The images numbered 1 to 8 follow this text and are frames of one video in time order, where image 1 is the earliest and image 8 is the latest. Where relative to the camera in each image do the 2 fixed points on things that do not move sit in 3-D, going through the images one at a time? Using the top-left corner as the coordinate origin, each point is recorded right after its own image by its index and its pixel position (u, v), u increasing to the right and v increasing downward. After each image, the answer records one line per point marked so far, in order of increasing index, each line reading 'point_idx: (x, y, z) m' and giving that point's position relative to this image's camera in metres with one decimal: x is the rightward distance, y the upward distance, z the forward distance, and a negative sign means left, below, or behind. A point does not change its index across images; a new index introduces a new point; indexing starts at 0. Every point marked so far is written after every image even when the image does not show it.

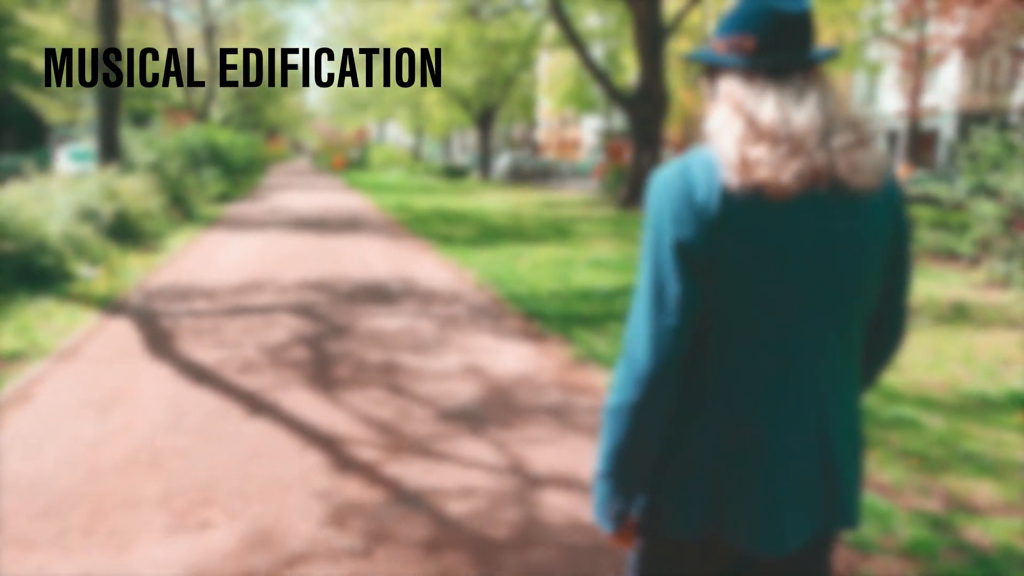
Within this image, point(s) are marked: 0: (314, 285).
0: (-2.5, 0.0, +11.0) m
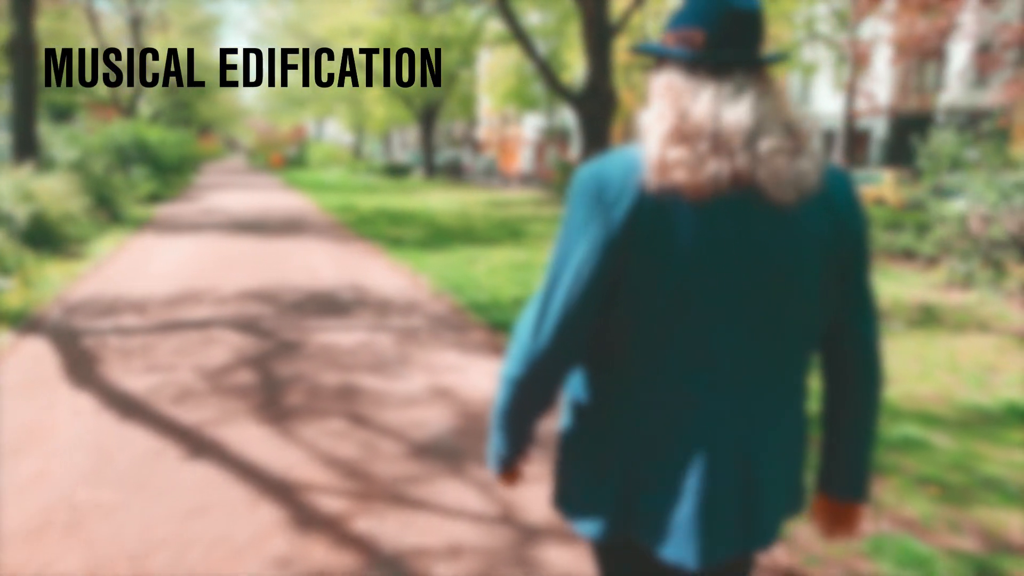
0: (-3.0, -0.1, +10.2) m
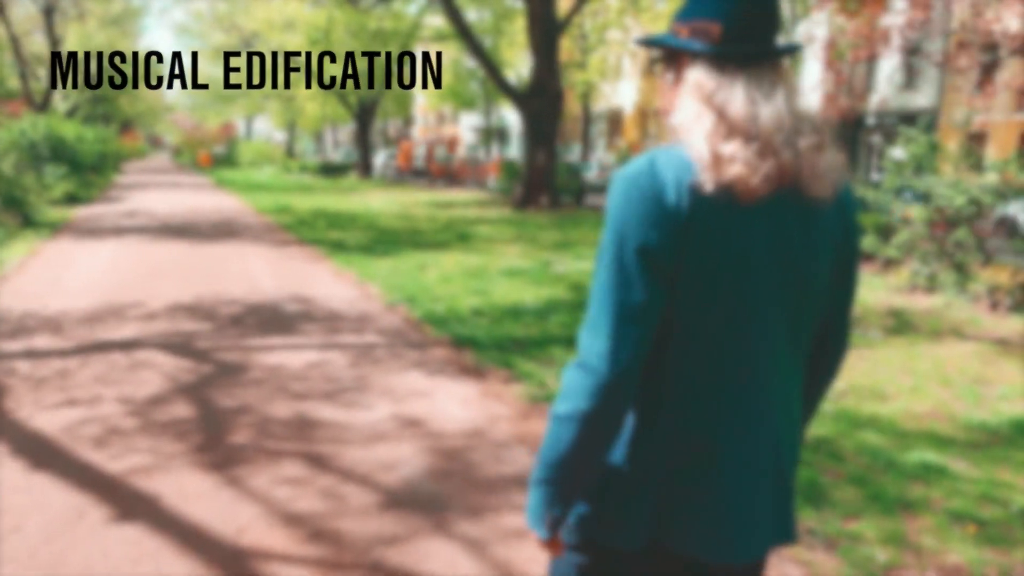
0: (-3.4, -0.2, +9.2) m
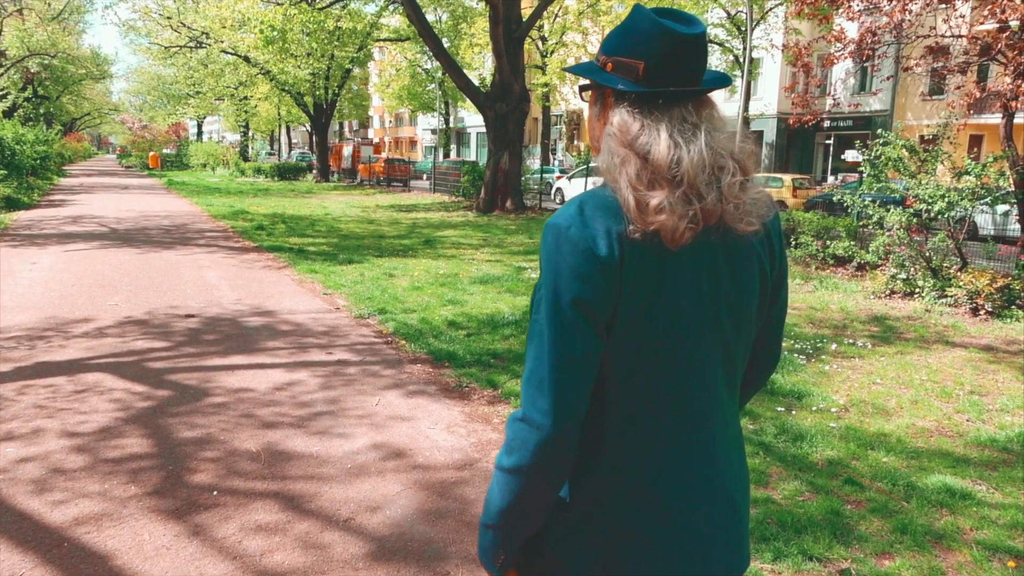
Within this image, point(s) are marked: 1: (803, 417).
0: (-3.6, -0.3, +8.5) m
1: (+2.1, -0.9, +6.4) m
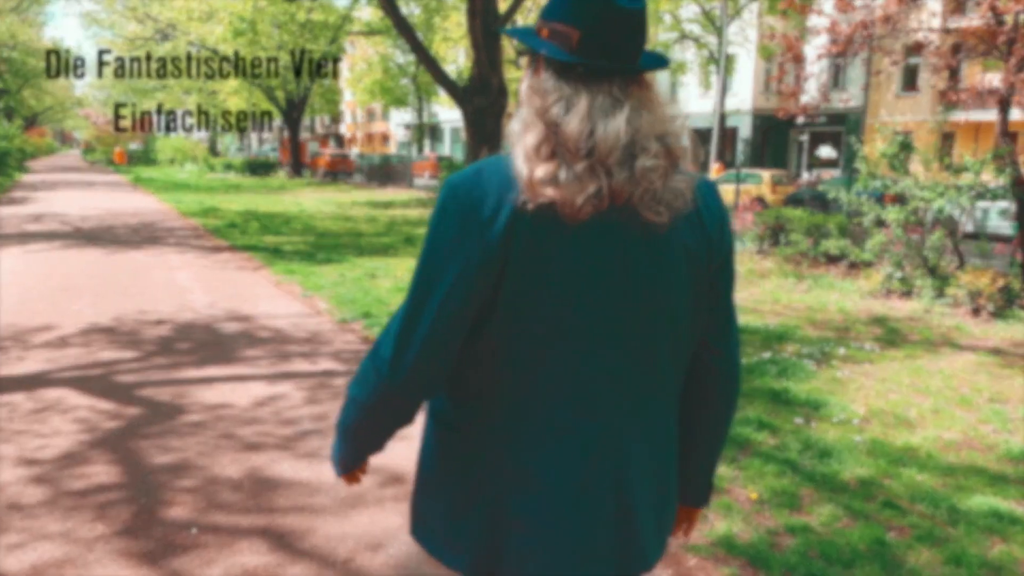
0: (-3.7, -0.4, +7.9) m
1: (+2.1, -1.0, +6.0) m
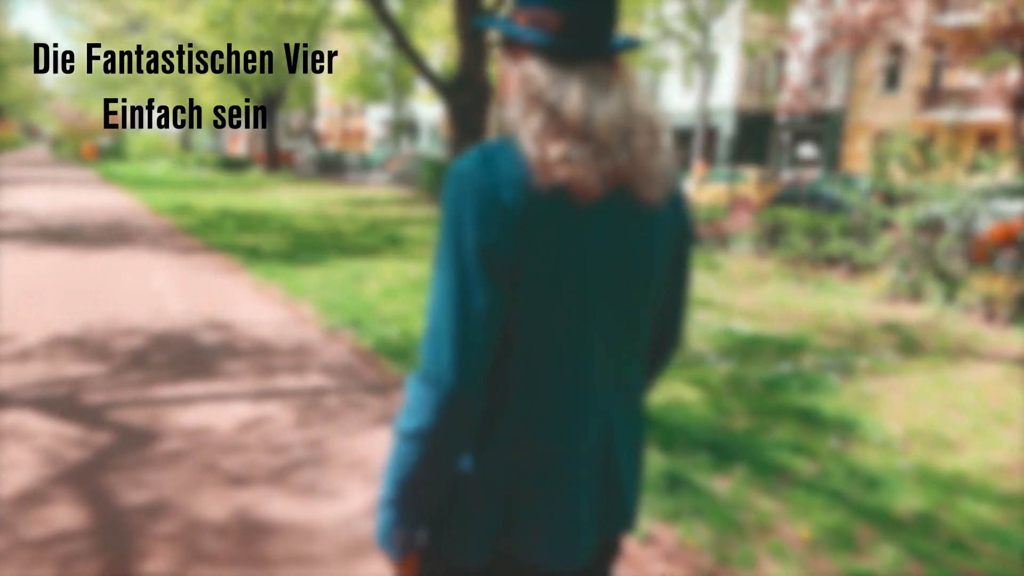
0: (-3.6, -0.4, +7.3) m
1: (+2.2, -1.0, +5.5) m
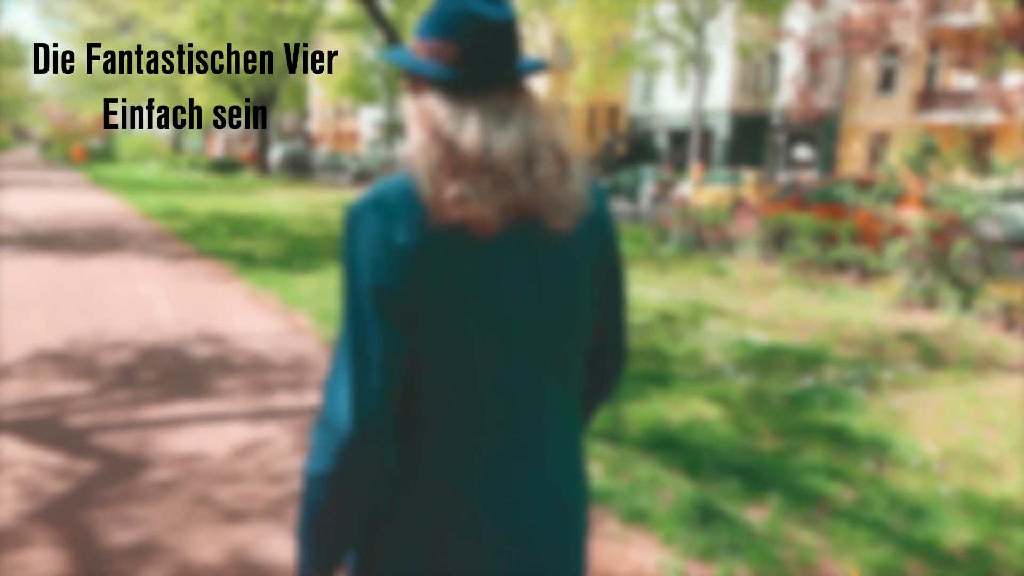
0: (-3.6, -0.5, +6.9) m
1: (+2.3, -1.1, +5.2) m
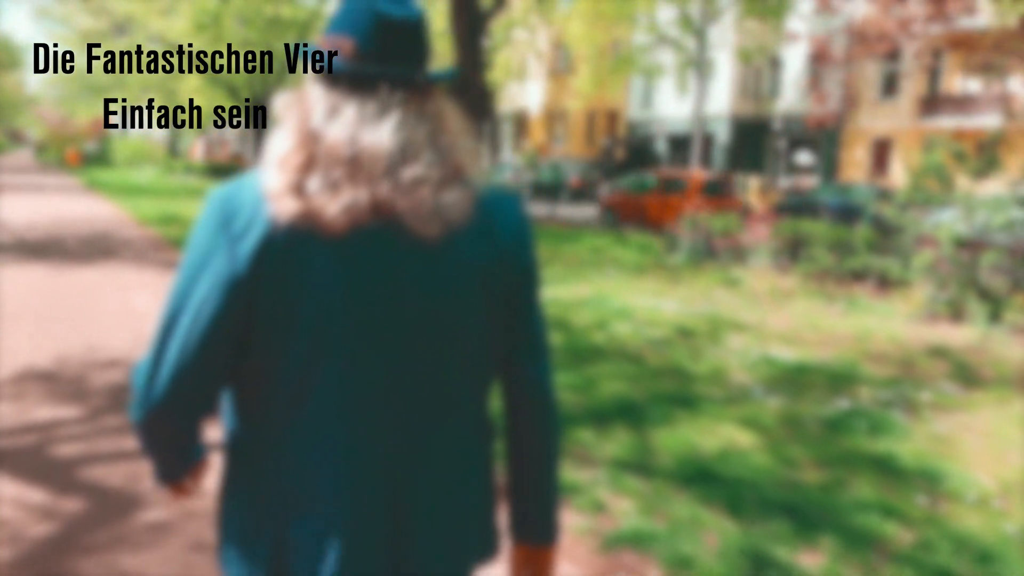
0: (-3.4, -0.6, +6.4) m
1: (+2.4, -1.2, +4.8) m
